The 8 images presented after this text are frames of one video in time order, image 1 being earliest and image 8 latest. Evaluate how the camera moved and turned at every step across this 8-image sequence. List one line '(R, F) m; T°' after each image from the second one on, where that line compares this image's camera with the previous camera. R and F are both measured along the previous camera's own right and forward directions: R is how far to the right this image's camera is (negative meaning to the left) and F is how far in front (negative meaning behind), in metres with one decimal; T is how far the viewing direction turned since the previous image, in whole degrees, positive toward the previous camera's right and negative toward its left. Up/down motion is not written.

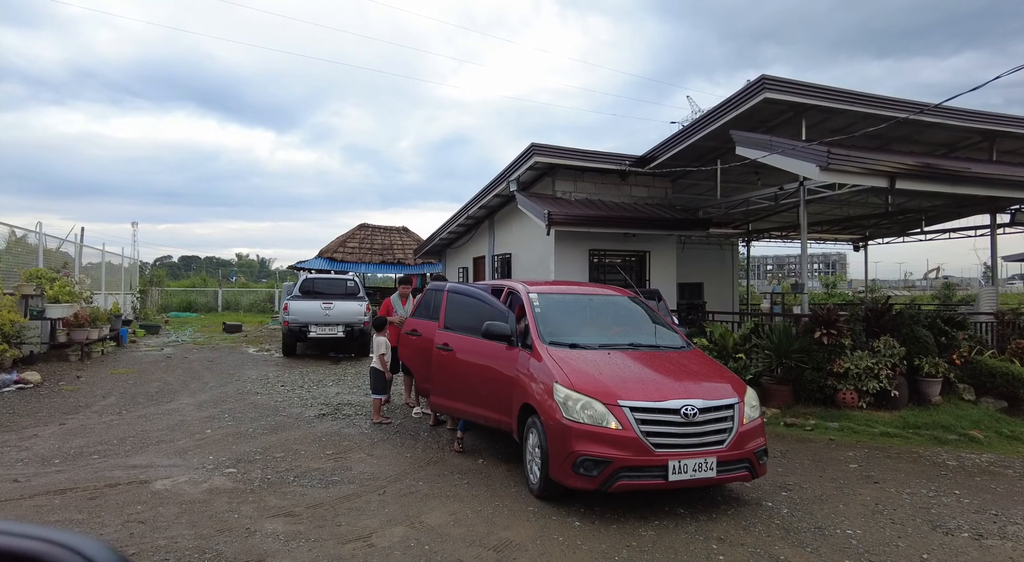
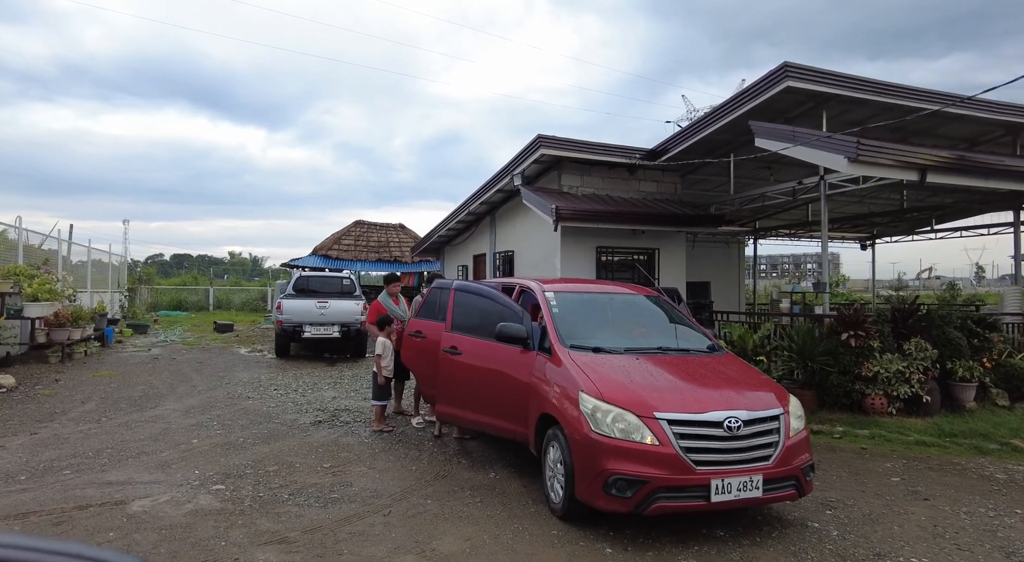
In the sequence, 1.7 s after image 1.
(-0.2, +0.4) m; +1°
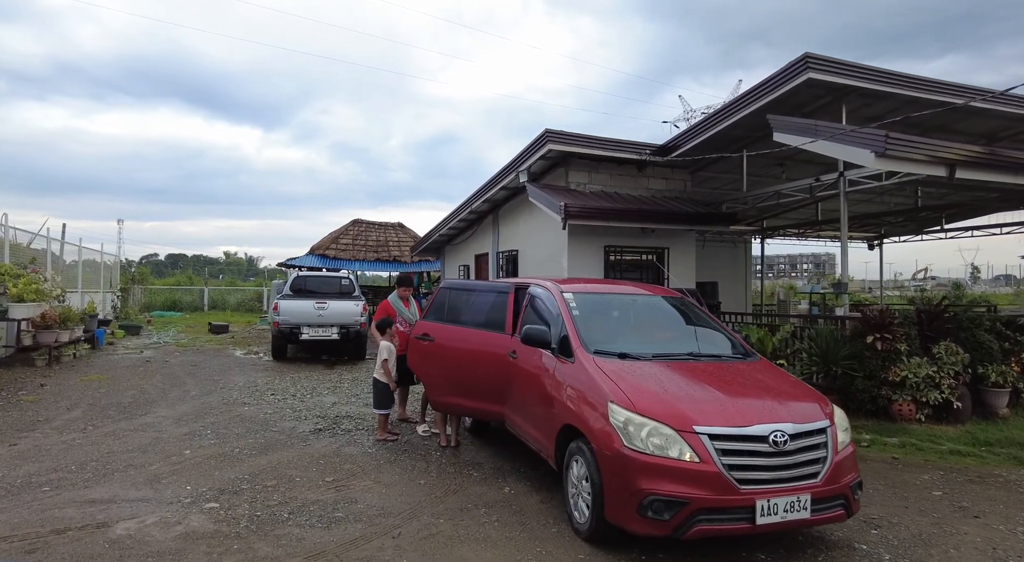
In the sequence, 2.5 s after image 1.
(-0.2, +0.3) m; 0°
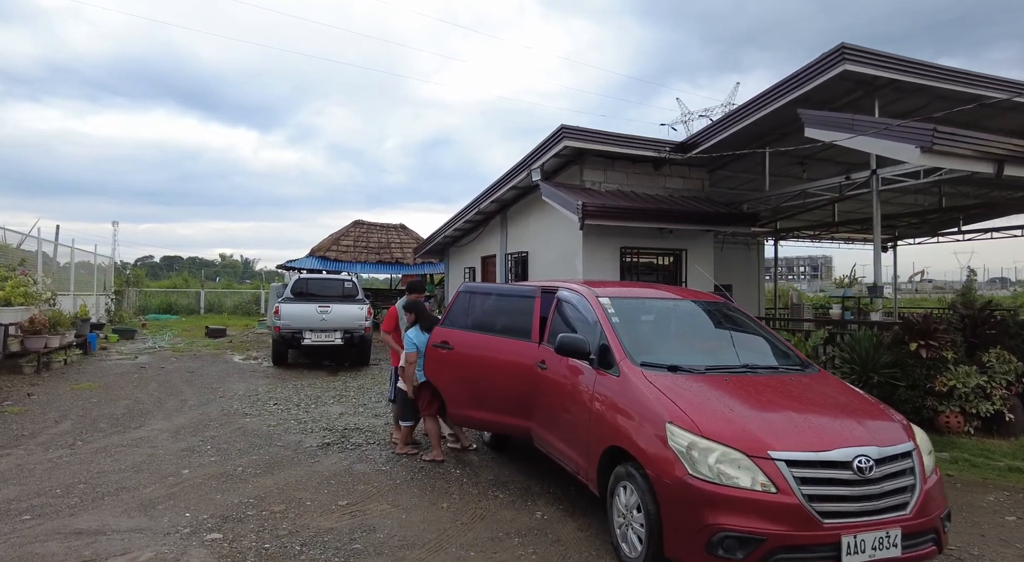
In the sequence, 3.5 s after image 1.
(-0.3, +0.4) m; 0°
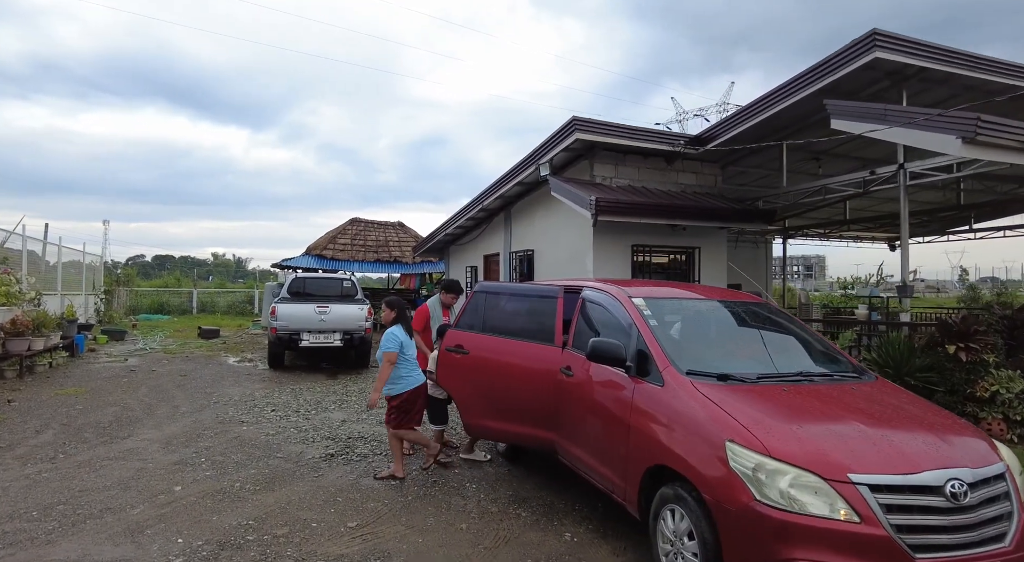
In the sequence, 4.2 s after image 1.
(-0.2, +0.4) m; +1°
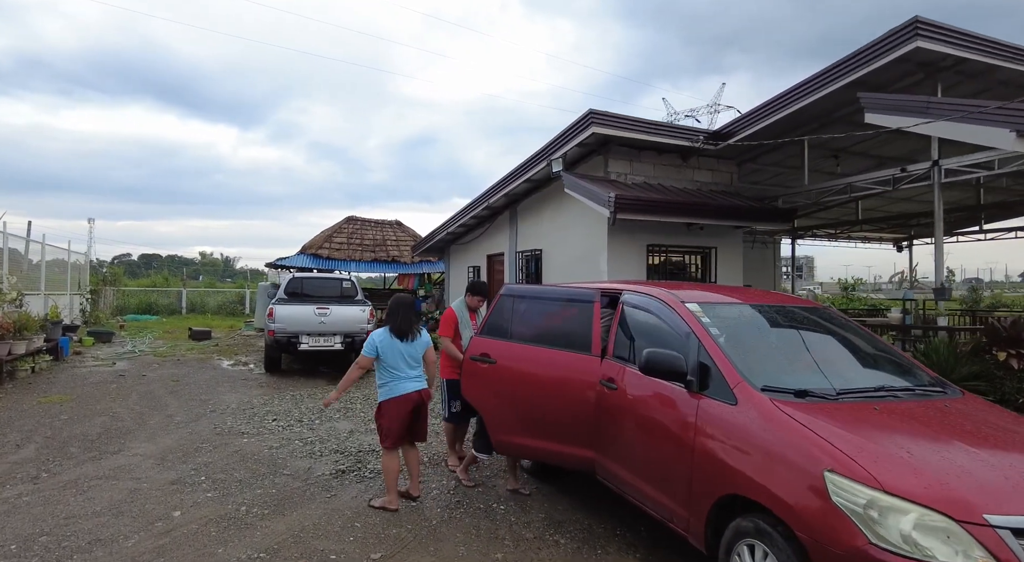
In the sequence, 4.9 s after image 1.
(-0.3, +0.4) m; +1°
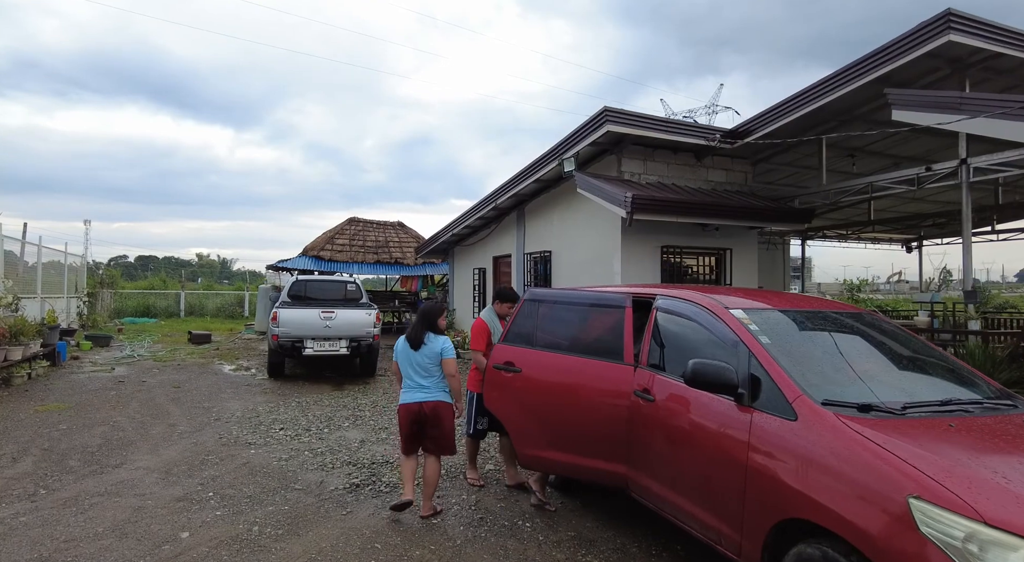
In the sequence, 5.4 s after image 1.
(-0.2, +0.2) m; 0°
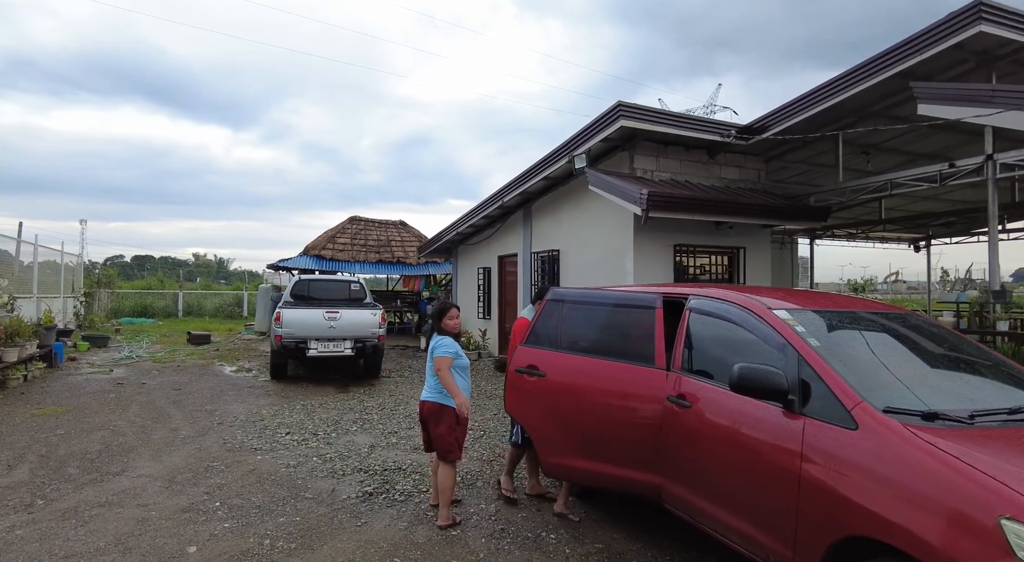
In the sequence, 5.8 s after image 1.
(-0.2, +0.2) m; 0°
